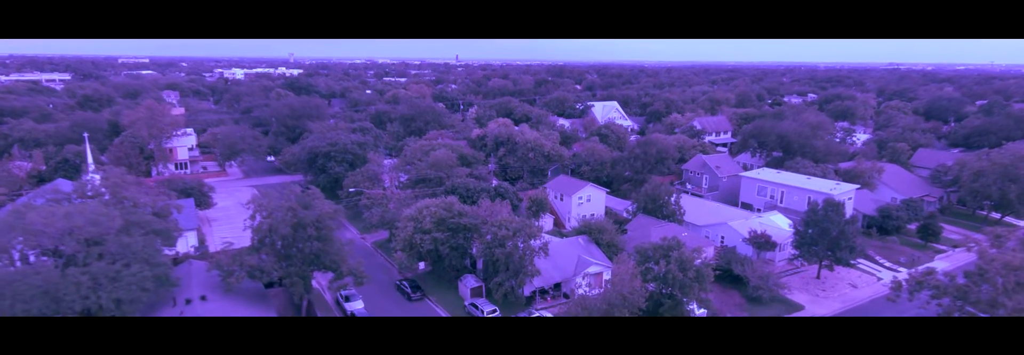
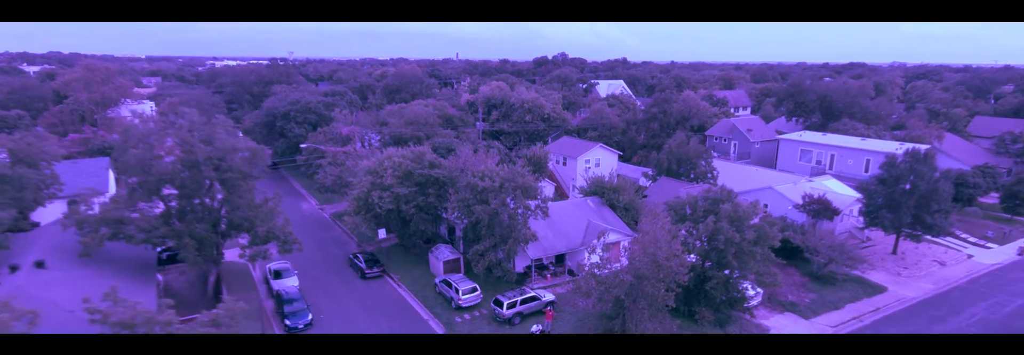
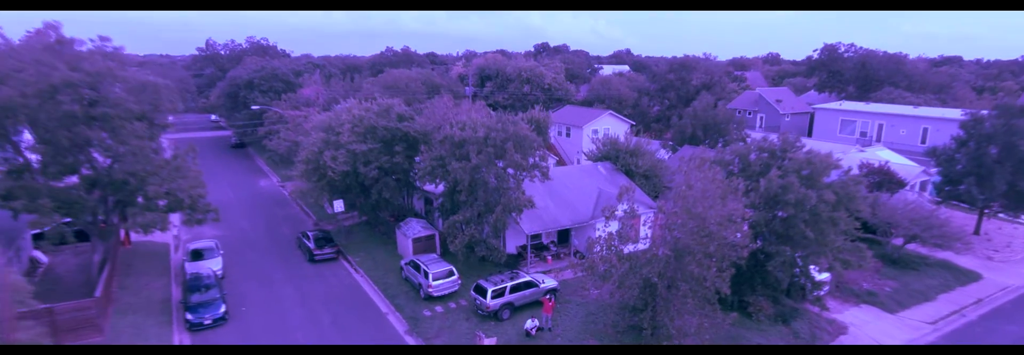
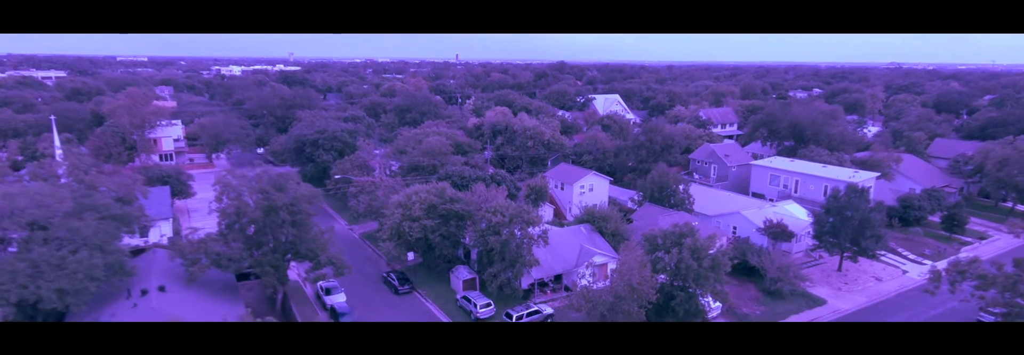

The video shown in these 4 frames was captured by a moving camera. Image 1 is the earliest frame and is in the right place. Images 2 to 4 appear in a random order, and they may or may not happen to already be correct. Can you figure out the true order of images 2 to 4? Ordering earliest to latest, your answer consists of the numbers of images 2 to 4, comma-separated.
4, 2, 3
